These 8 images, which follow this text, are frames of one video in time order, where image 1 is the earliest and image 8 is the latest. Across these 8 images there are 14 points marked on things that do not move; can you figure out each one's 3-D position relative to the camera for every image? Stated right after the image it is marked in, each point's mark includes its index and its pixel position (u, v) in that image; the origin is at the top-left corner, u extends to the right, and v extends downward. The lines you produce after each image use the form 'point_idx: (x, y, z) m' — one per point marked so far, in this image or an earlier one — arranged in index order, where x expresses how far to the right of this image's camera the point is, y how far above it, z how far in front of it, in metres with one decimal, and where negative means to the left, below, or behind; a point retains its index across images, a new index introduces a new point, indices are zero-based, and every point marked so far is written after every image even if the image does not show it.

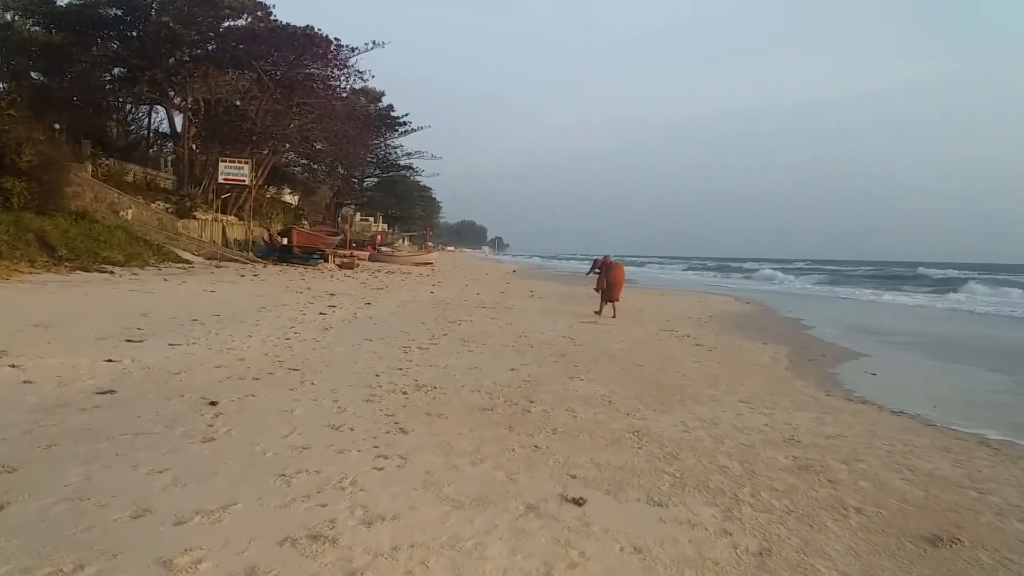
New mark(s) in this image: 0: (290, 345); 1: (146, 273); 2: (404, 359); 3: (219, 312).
0: (-1.8, -0.5, +8.1) m
1: (-6.0, +0.2, +16.3) m
2: (-0.8, -0.6, +7.7) m
3: (-3.2, -0.3, +10.5) m
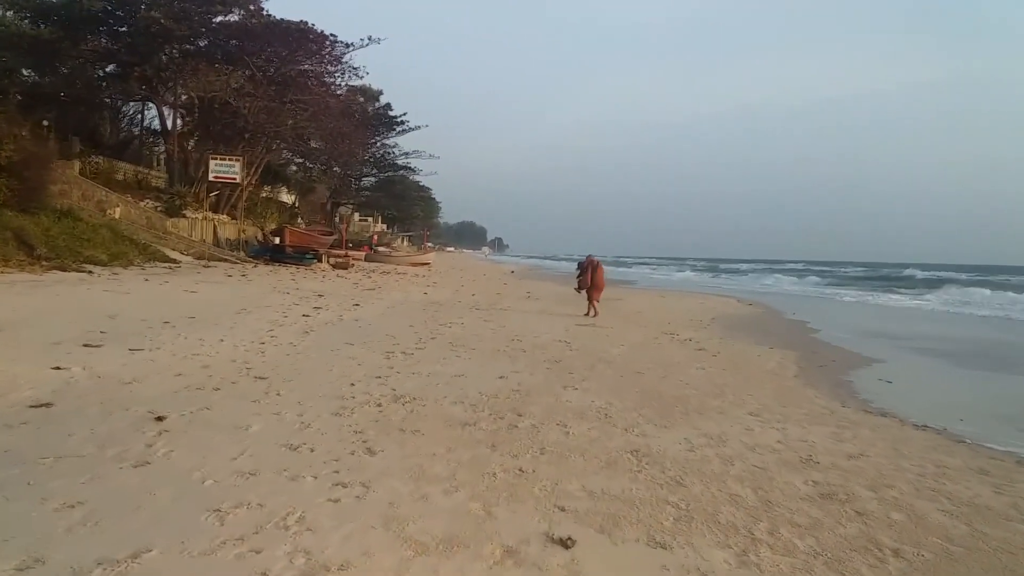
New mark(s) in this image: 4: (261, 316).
0: (-1.9, -0.5, +7.5) m
1: (-6.1, +0.2, +15.7) m
2: (-0.9, -0.6, +7.1) m
3: (-3.2, -0.3, +10.0) m
4: (-2.7, -0.3, +10.5) m
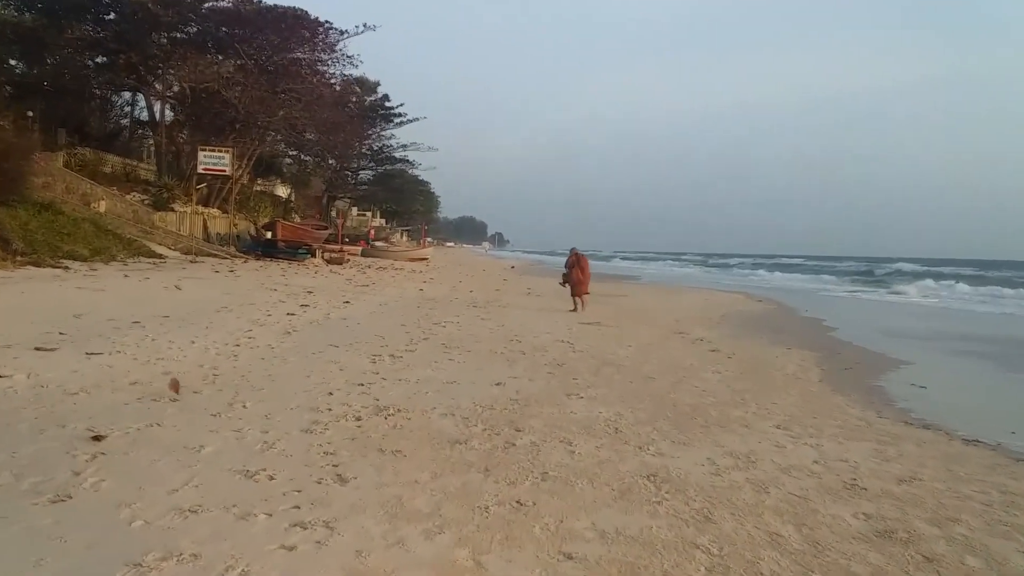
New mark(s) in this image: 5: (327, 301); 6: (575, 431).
0: (-1.9, -0.5, +6.9) m
1: (-6.1, +0.3, +15.0) m
2: (-0.9, -0.5, +6.5) m
3: (-3.3, -0.2, +9.3) m
4: (-2.7, -0.3, +9.9) m
5: (-2.5, -0.2, +13.1) m
6: (+0.3, -0.7, +4.8) m
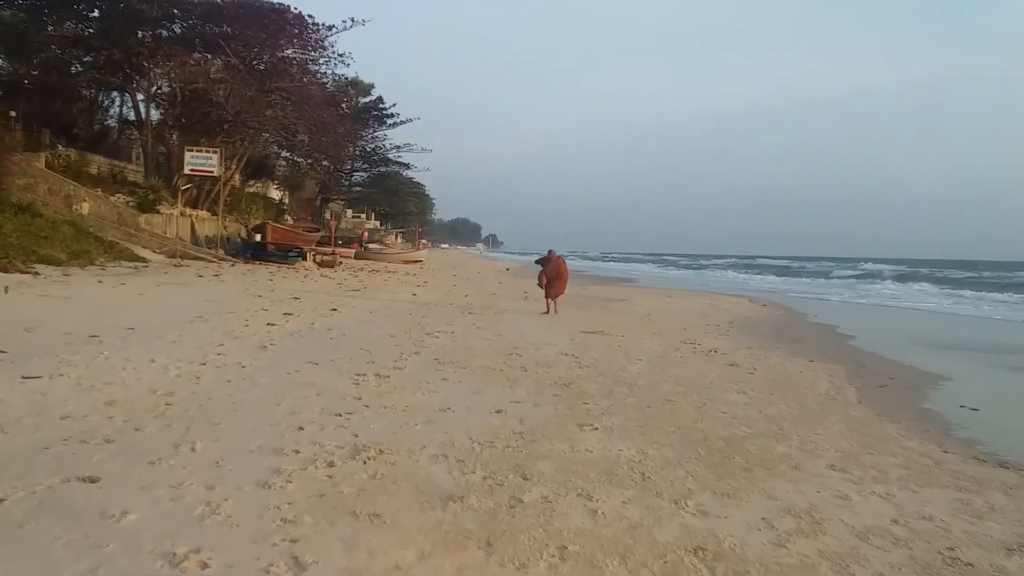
0: (-1.9, -0.5, +6.0) m
1: (-6.1, +0.2, +14.2) m
2: (-0.9, -0.6, +5.6) m
3: (-3.2, -0.3, +8.5) m
4: (-2.7, -0.3, +9.0) m
5: (-2.5, -0.2, +12.2) m
6: (+0.3, -0.8, +3.9) m
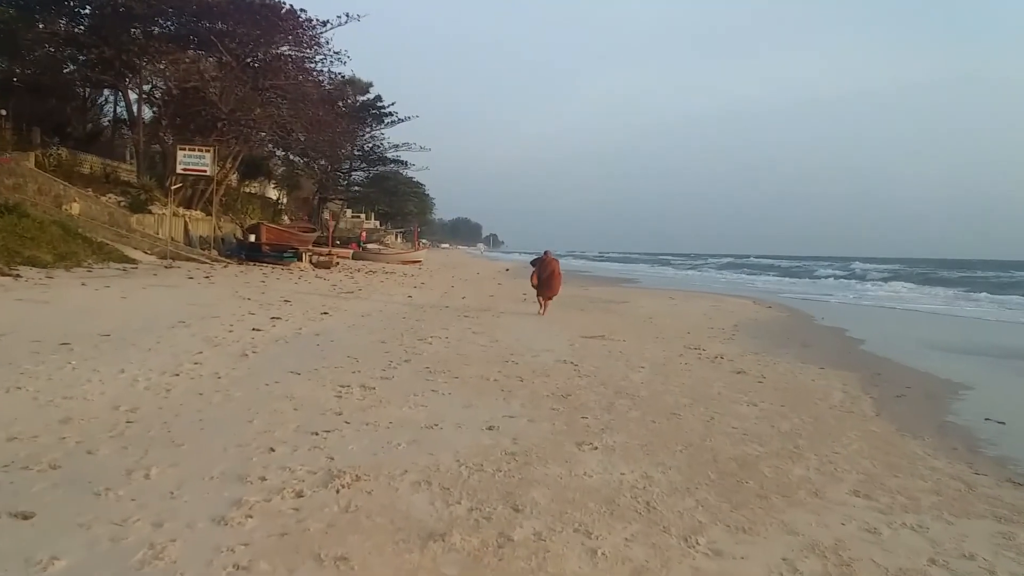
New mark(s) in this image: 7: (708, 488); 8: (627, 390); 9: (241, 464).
0: (-1.9, -0.6, +5.6) m
1: (-6.2, +0.2, +13.8) m
2: (-1.0, -0.6, +5.2) m
3: (-3.3, -0.4, +8.1) m
4: (-2.8, -0.4, +8.6) m
5: (-2.5, -0.3, +11.8) m
6: (+0.3, -0.8, +3.5) m
7: (+0.8, -0.8, +3.9) m
8: (+0.8, -0.7, +6.6) m
9: (-1.1, -0.7, +3.9) m
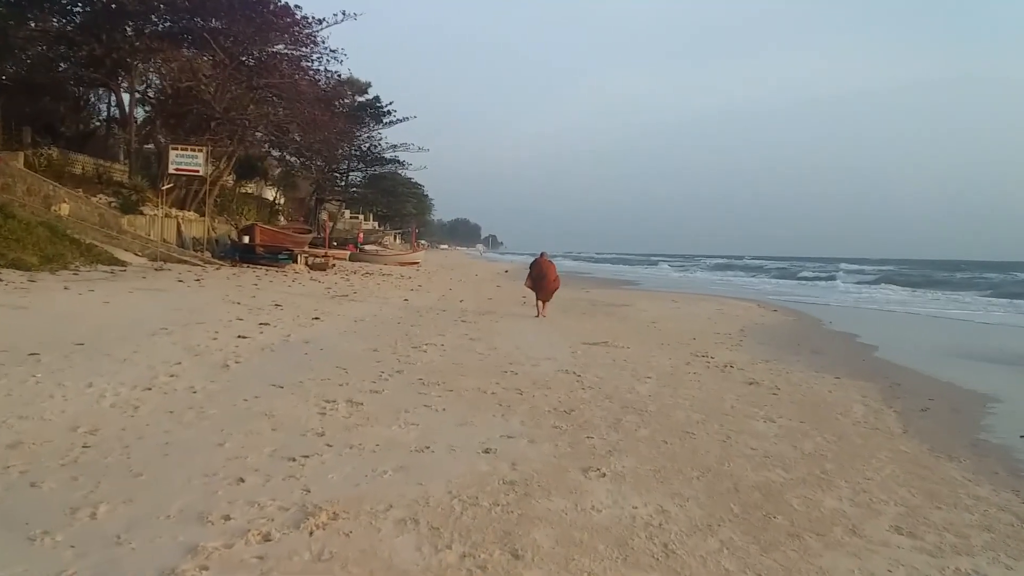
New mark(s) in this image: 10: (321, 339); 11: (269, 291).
0: (-2.0, -0.6, +5.2) m
1: (-6.2, +0.1, +13.3) m
2: (-1.0, -0.7, +4.8) m
3: (-3.3, -0.4, +7.6) m
4: (-2.8, -0.4, +8.1) m
5: (-2.5, -0.3, +11.4) m
6: (+0.3, -0.8, +3.1) m
7: (+0.8, -0.8, +3.5) m
8: (+0.8, -0.7, +6.1) m
9: (-1.1, -0.7, +3.5) m
10: (-1.8, -0.5, +9.1) m
11: (-3.9, -0.1, +15.7) m
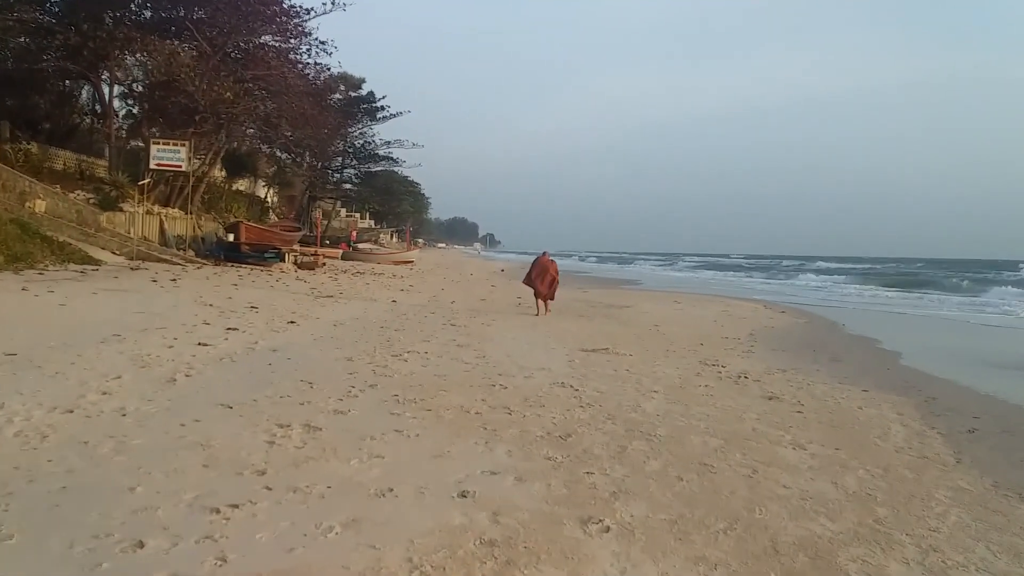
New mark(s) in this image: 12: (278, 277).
0: (-2.0, -0.6, +4.3) m
1: (-6.3, +0.1, +12.4) m
2: (-1.0, -0.7, +3.9) m
3: (-3.4, -0.4, +6.8) m
4: (-2.8, -0.4, +7.3) m
5: (-2.6, -0.3, +10.5) m
6: (+0.2, -0.9, +2.2) m
7: (+0.7, -0.9, +2.7) m
8: (+0.7, -0.7, +5.3) m
9: (-1.1, -0.8, +2.6) m
10: (-1.8, -0.5, +8.2) m
11: (-4.0, -0.1, +14.8) m
12: (-4.6, +0.2, +19.6) m
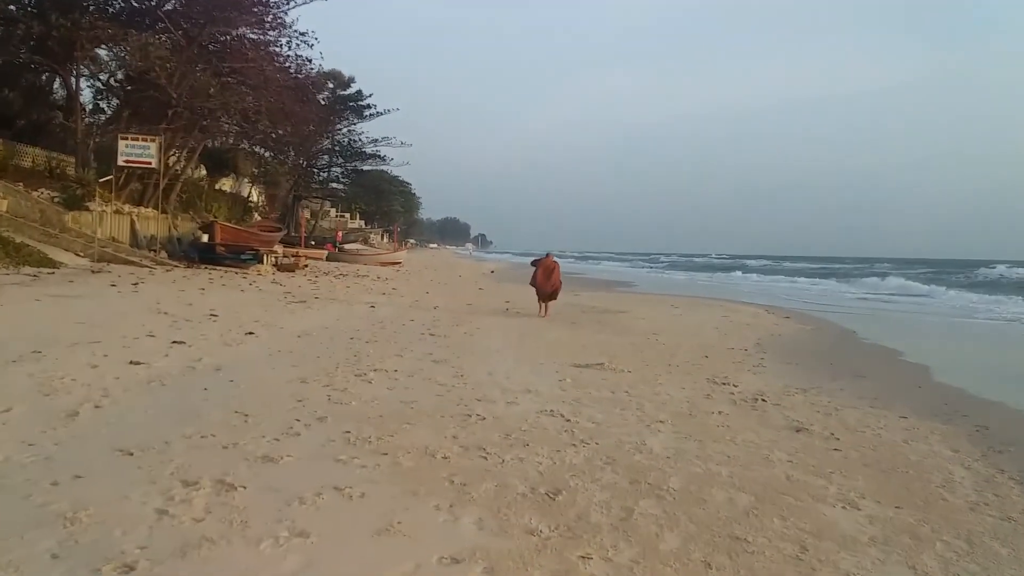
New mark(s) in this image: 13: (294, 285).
0: (-2.1, -0.7, +3.2) m
1: (-6.4, 0.0, +11.3) m
2: (-1.1, -0.8, +2.9) m
3: (-3.5, -0.5, +5.7) m
4: (-3.0, -0.5, +6.2) m
5: (-2.8, -0.4, +9.4) m
6: (+0.1, -0.9, +1.1) m
7: (+0.6, -0.9, +1.6) m
8: (+0.6, -0.8, +4.2) m
9: (-1.2, -0.8, +1.5) m
10: (-2.0, -0.6, +7.2) m
11: (-4.1, -0.1, +13.7) m
12: (-4.9, +0.1, +18.5) m
13: (-4.1, +0.1, +18.7) m
